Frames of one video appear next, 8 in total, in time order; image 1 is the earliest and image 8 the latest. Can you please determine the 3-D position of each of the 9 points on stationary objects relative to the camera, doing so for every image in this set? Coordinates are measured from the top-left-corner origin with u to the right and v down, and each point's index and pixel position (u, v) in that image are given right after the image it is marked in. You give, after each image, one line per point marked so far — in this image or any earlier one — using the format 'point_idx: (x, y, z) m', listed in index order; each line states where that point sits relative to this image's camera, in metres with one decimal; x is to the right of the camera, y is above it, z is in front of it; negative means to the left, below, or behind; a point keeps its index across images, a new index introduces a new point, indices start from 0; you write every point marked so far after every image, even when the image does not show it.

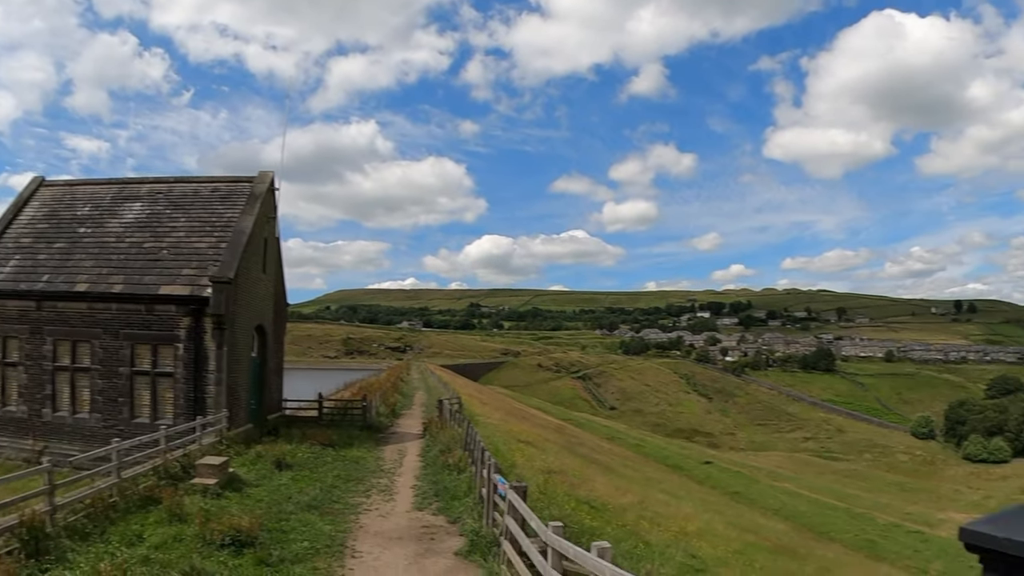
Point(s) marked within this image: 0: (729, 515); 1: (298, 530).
0: (+4.5, -4.6, +15.3) m
1: (-2.4, -2.8, +8.8) m
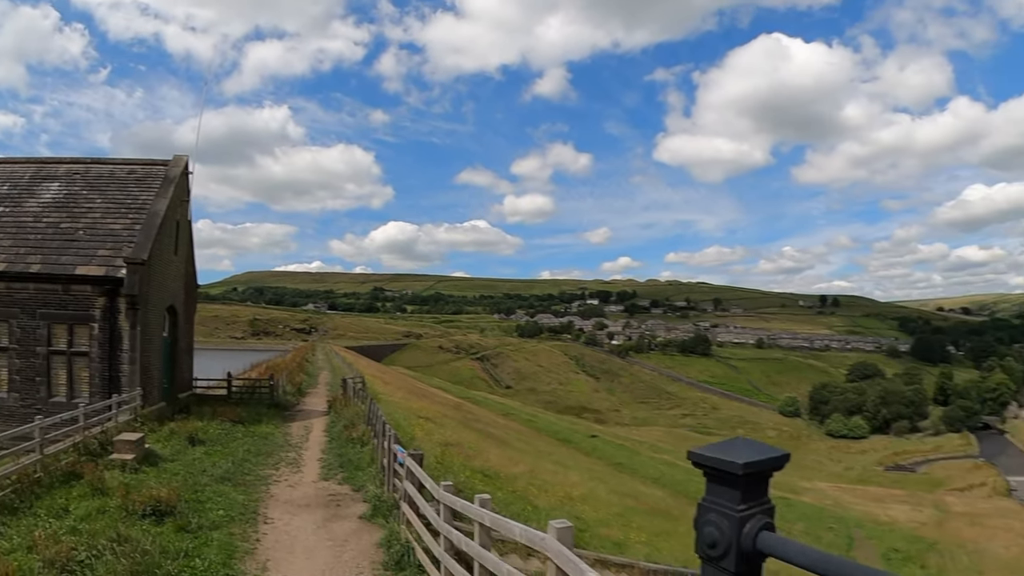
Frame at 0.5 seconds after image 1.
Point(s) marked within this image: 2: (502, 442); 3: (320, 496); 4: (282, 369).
0: (+2.3, -4.4, +17.1) m
1: (-3.9, -2.8, +9.9) m
2: (-0.2, -3.4, +16.4) m
3: (-2.7, -2.9, +10.8) m
4: (-5.0, -1.8, +16.4) m
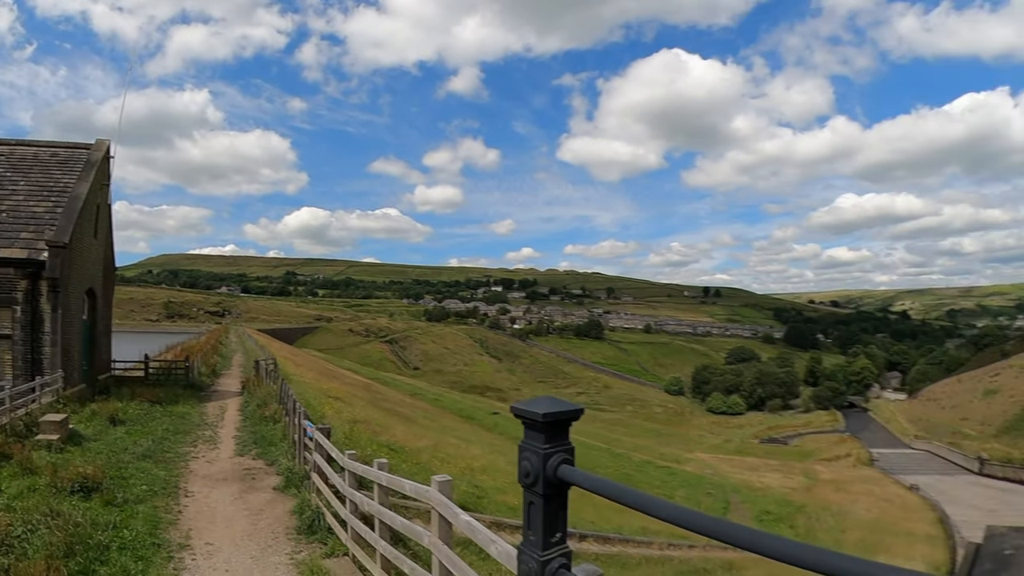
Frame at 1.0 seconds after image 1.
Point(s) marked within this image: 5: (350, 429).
0: (-0.1, -4.2, +18.7) m
1: (-5.4, -2.7, +10.8) m
2: (-2.4, -3.1, +17.7) m
3: (-4.3, -2.9, +11.9) m
4: (-7.1, -1.4, +17.1) m
5: (-3.1, -2.7, +14.5) m
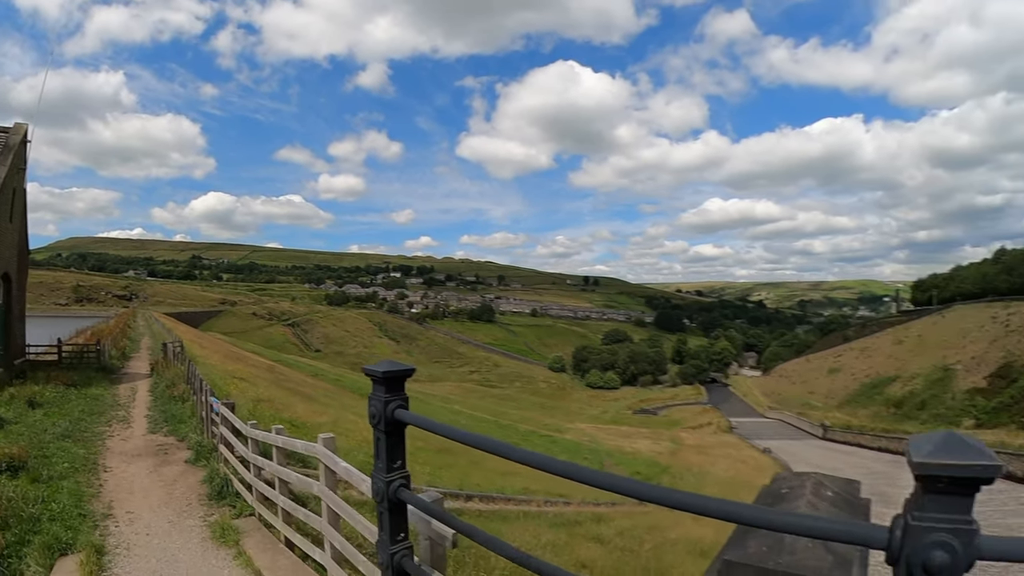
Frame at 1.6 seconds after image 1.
0: (-3.0, -3.9, +20.6) m
1: (-7.3, -2.7, +12.1) m
2: (-5.2, -2.8, +19.3) m
3: (-6.3, -2.8, +13.3) m
4: (-9.7, -1.1, +18.1) m
5: (-5.5, -2.5, +16.0) m
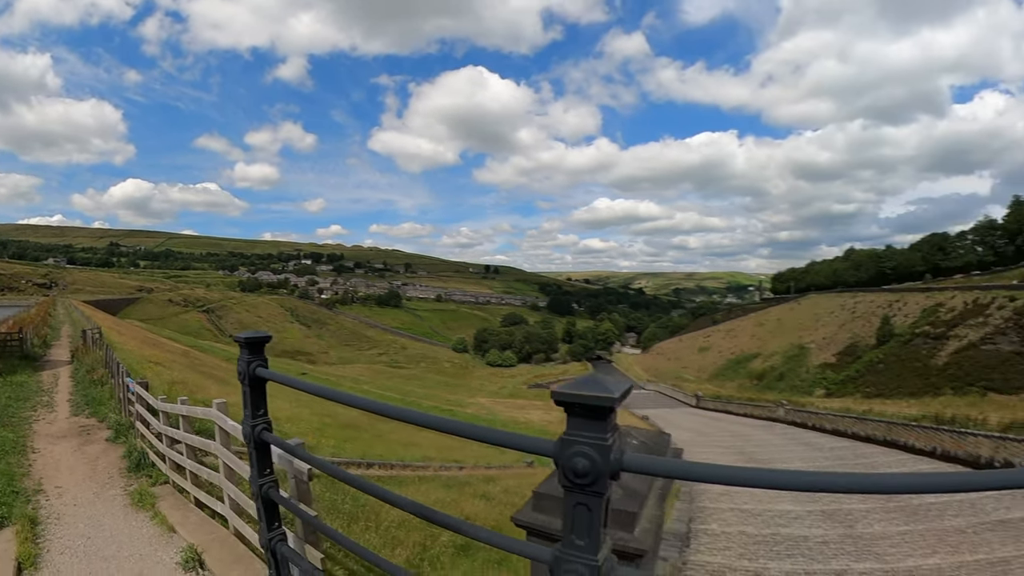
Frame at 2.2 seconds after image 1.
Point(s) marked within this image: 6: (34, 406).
0: (-6.0, -3.6, +22.6) m
1: (-9.5, -2.7, +13.7) m
2: (-8.1, -2.5, +21.1) m
3: (-8.7, -2.8, +15.0) m
4: (-12.4, -0.8, +19.4) m
5: (-8.0, -2.4, +17.8) m
6: (-9.9, -2.4, +15.6) m
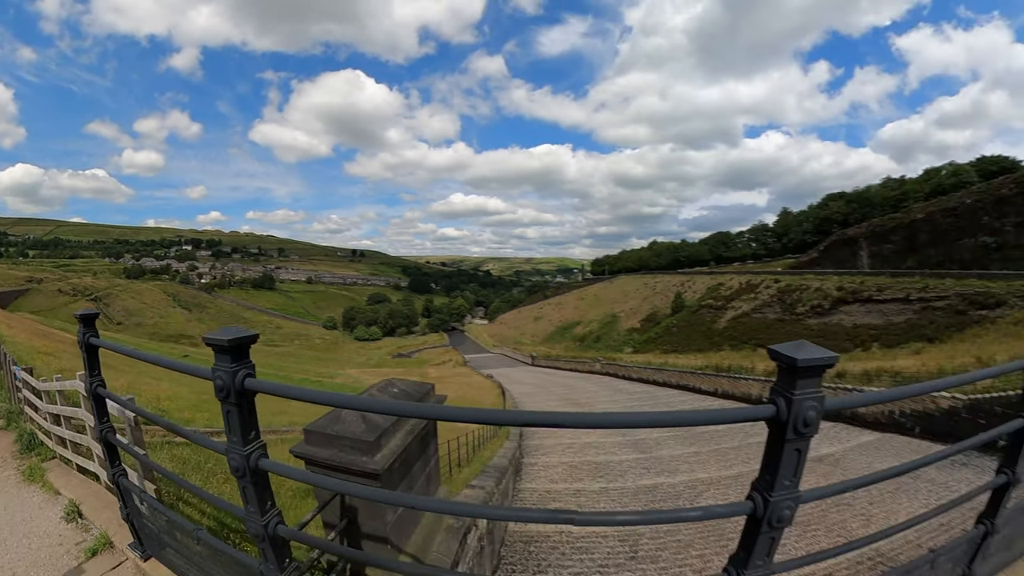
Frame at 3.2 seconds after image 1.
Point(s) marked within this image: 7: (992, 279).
0: (-11.1, -3.3, +26.2) m
1: (-13.6, -2.9, +16.9) m
2: (-13.0, -2.4, +24.4) m
3: (-12.9, -3.0, +18.3) m
4: (-17.2, -0.9, +22.1) m
5: (-12.7, -2.4, +21.1) m
6: (-14.2, -2.6, +18.8) m
7: (+12.4, +0.3, +19.5) m
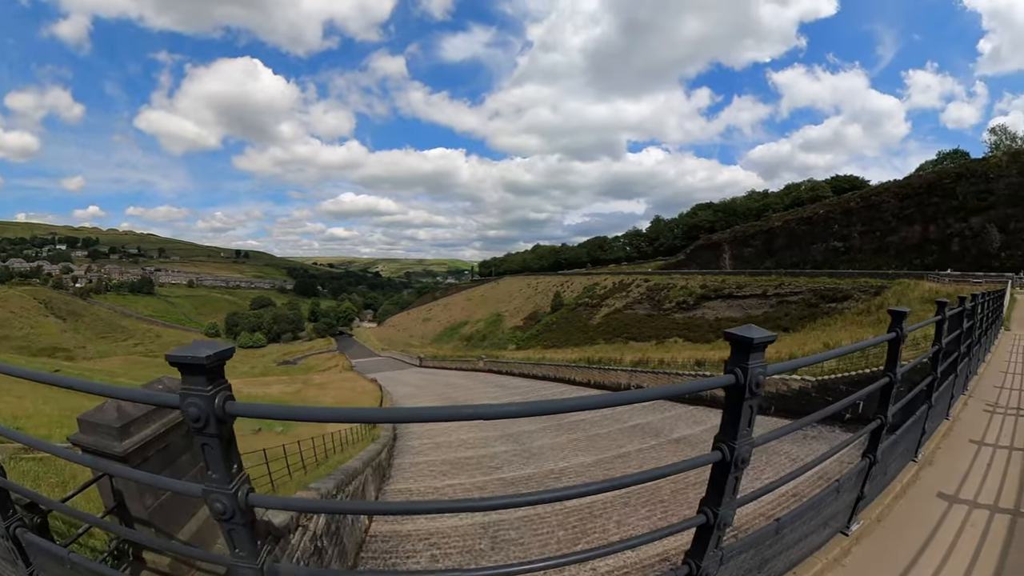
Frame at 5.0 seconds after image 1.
0: (-15.2, -2.6, +24.9) m
1: (-16.4, -1.9, +15.4) m
2: (-16.8, -1.6, +22.9) m
3: (-15.9, -1.9, +16.8) m
4: (-20.6, +0.2, +20.1) m
5: (-16.0, -1.5, +19.7) m
6: (-17.2, -1.6, +17.1) m
7: (+9.2, +0.4, +21.5) m
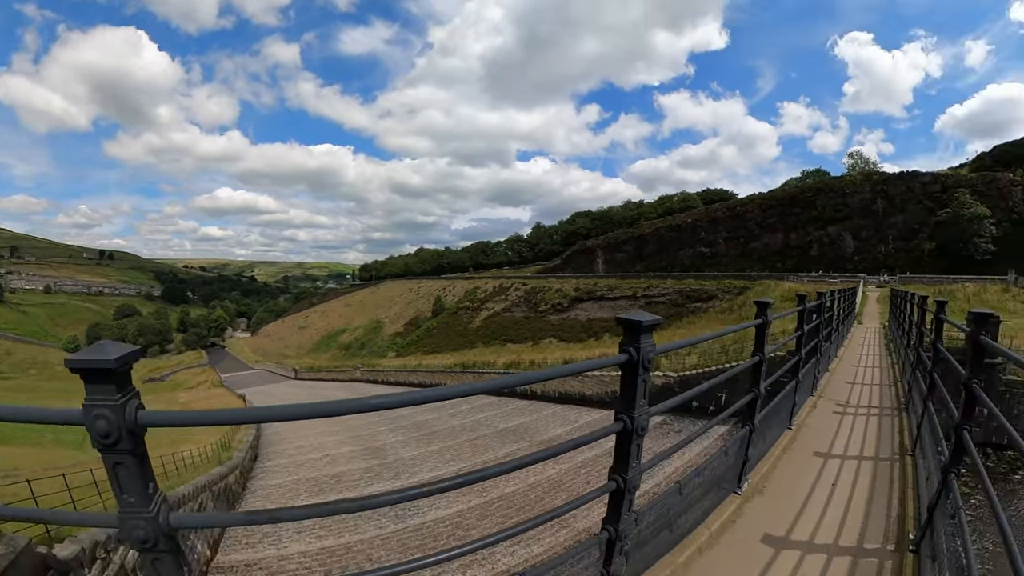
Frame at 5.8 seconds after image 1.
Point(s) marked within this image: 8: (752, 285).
0: (-19.0, -1.7, +22.0) m
1: (-18.7, -0.3, +12.5) m
2: (-20.2, -0.5, +19.8) m
3: (-18.5, -0.5, +13.9) m
4: (-23.5, +1.6, +16.7) m
5: (-18.9, -0.3, +16.8) m
6: (-19.8, -0.1, +14.1) m
7: (+5.7, +0.2, +22.3) m
8: (+6.3, +0.1, +19.7) m
